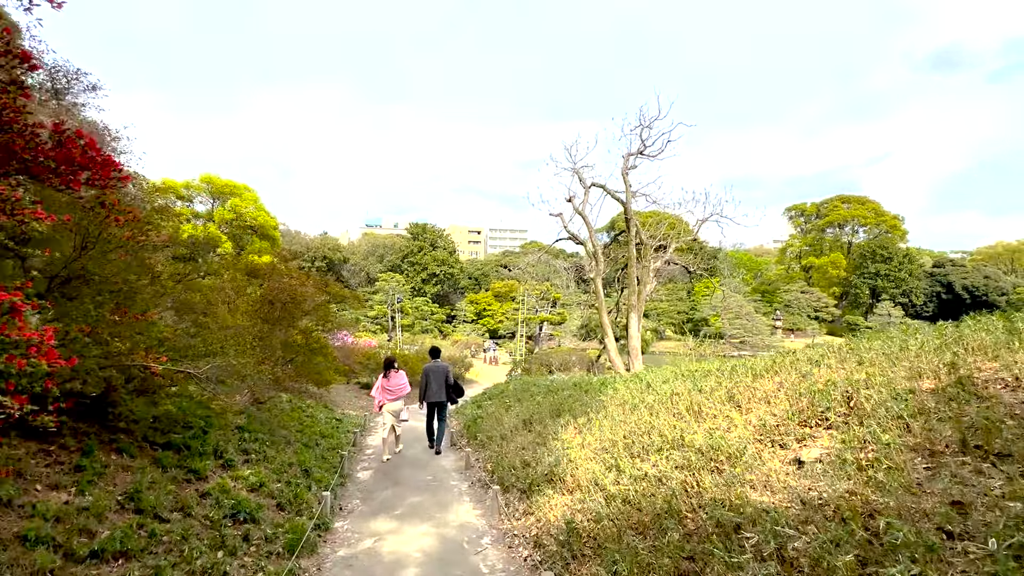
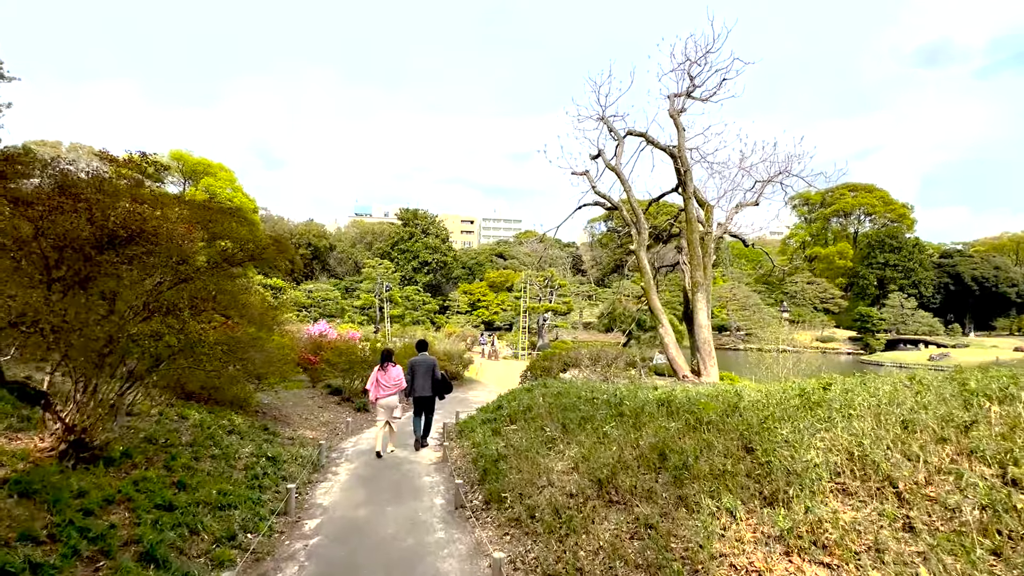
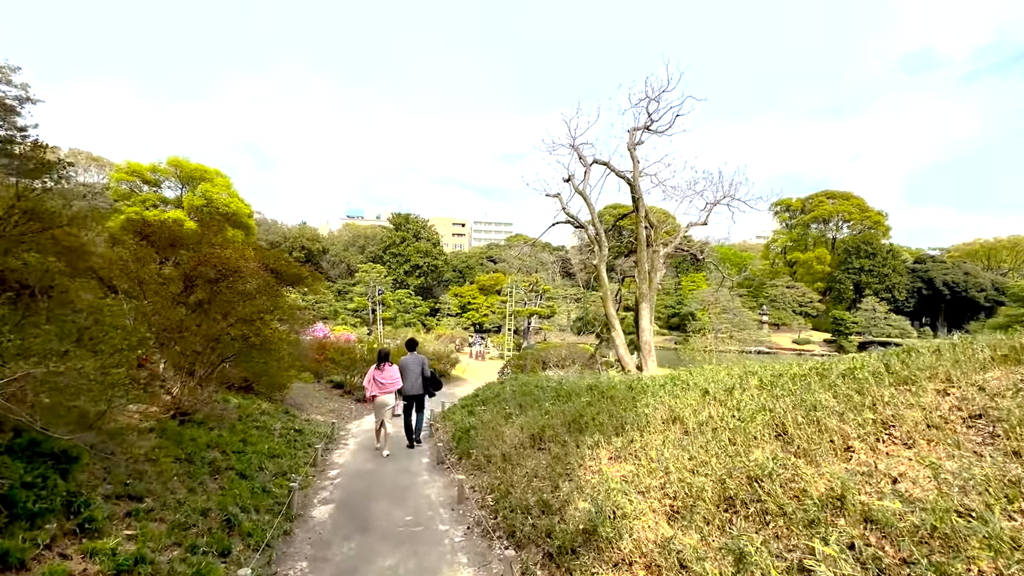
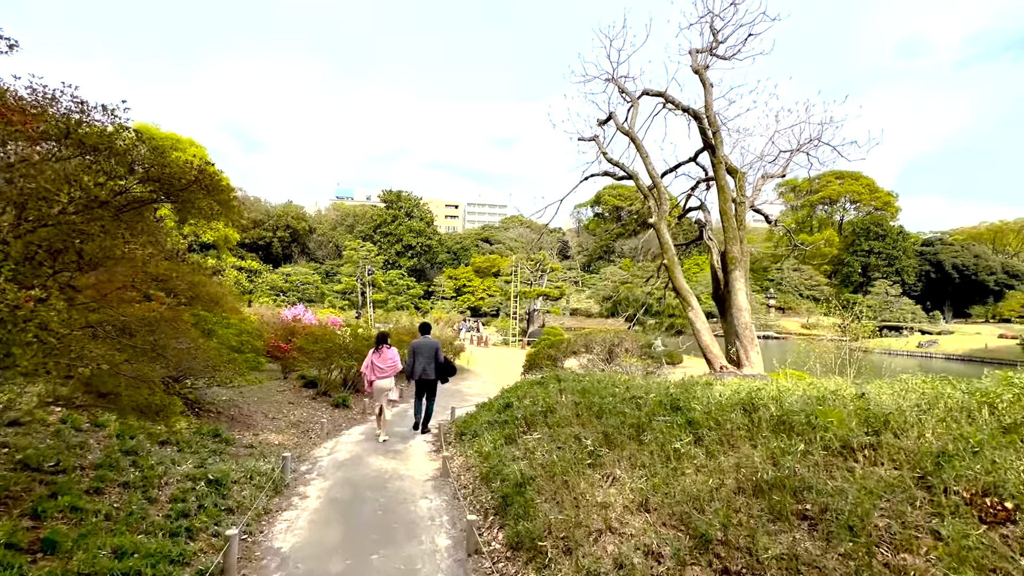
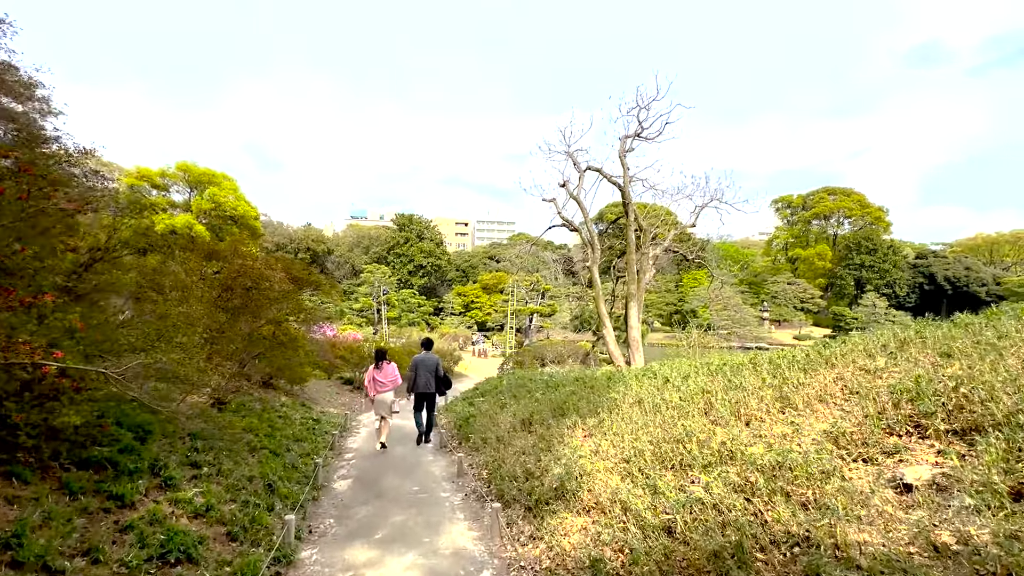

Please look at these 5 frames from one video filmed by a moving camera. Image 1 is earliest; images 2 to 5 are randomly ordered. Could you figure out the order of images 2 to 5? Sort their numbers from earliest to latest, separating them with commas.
5, 3, 2, 4
